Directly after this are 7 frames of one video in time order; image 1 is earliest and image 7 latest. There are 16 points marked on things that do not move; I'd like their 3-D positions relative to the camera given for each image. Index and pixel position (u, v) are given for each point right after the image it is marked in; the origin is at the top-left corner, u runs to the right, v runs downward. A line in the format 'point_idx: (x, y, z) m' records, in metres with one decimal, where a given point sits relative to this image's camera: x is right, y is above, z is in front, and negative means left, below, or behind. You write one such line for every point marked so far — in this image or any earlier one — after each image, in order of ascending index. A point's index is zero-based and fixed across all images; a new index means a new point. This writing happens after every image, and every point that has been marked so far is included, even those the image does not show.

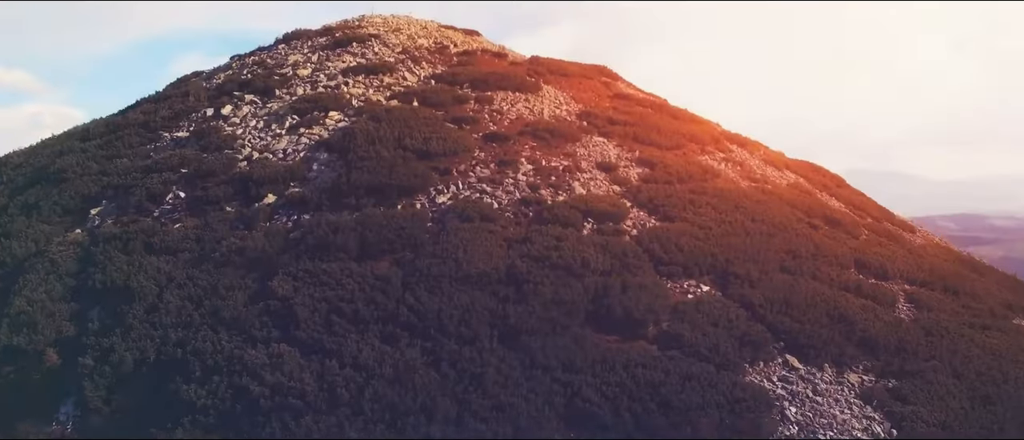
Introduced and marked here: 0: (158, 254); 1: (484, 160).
0: (-6.5, -0.6, +14.9) m
1: (-0.6, +1.3, +17.2) m
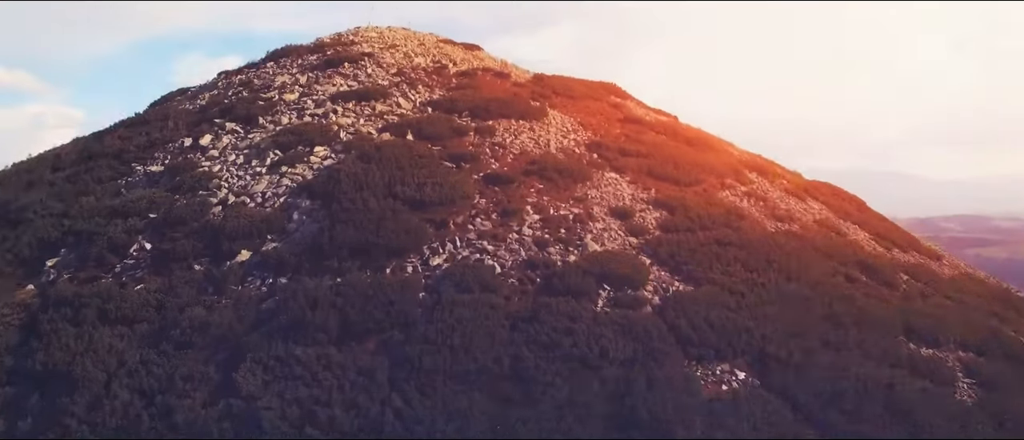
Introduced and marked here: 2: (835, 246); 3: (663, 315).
0: (-6.4, -1.7, +13.1) m
1: (-0.5, +0.2, +15.4) m
2: (+7.4, -0.6, +18.7) m
3: (+2.4, -1.5, +12.8) m
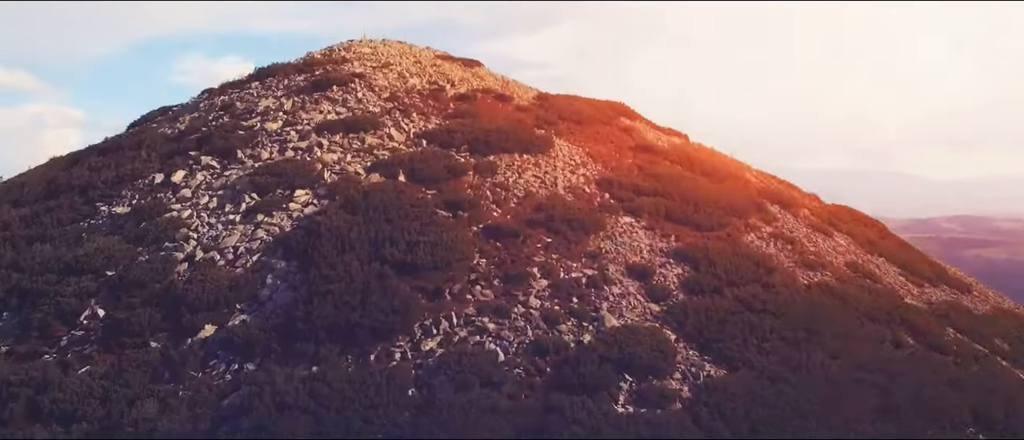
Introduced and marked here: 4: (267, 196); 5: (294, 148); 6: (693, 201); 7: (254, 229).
0: (-6.4, -2.8, +11.1) m
1: (-0.4, -0.9, +13.4) m
2: (+7.5, -1.7, +16.8) m
3: (+2.4, -2.6, +10.8) m
4: (-5.1, +0.5, +17.0) m
5: (-5.2, +1.7, +19.6) m
6: (+4.4, +0.5, +19.6) m
7: (-4.9, -0.2, +15.6) m
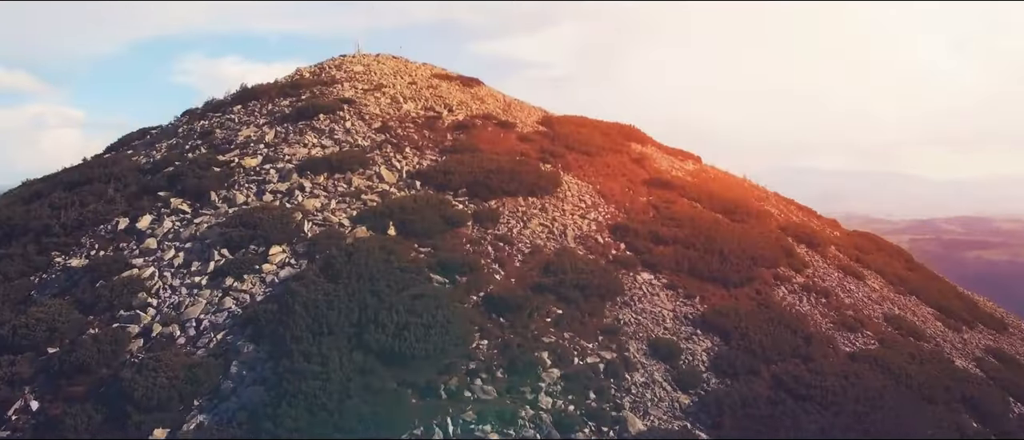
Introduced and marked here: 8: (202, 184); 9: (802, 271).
0: (-6.3, -3.9, +9.1) m
1: (-0.3, -2.0, +11.4) m
2: (+7.6, -2.8, +14.8) m
3: (+2.5, -3.7, +8.8) m
4: (-5.0, -0.6, +15.0) m
5: (-5.2, +0.6, +17.6) m
6: (+4.4, -0.6, +17.6) m
7: (-4.9, -1.3, +13.6) m
8: (-7.0, +0.8, +18.4) m
9: (+6.7, -1.2, +18.9) m
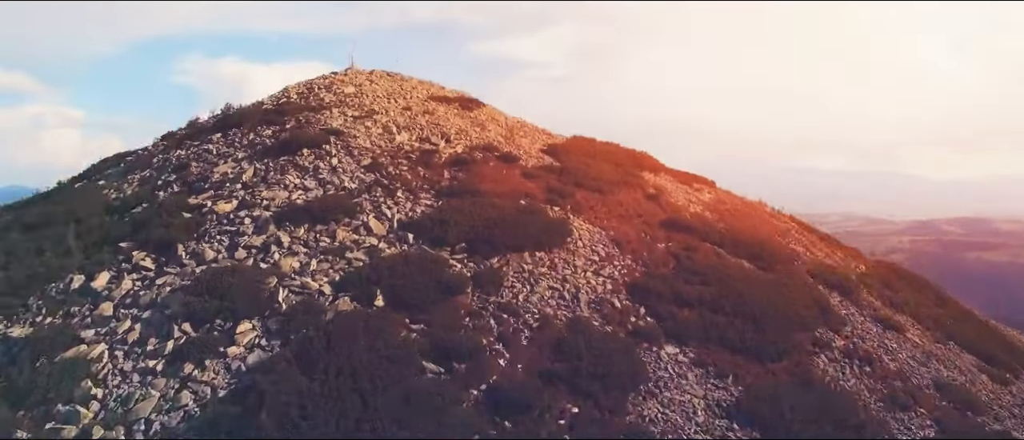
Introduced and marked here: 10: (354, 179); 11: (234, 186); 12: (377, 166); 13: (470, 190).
0: (-6.2, -5.0, +7.1) m
1: (-0.3, -3.1, +9.4) m
2: (+7.7, -3.9, +12.8) m
3: (+2.6, -4.9, +6.8) m
4: (-5.0, -1.7, +13.0) m
5: (-5.1, -0.5, +15.6) m
6: (+4.5, -1.8, +15.6) m
7: (-4.8, -2.4, +11.6) m
8: (-6.9, -0.3, +16.4) m
9: (+6.8, -2.3, +16.8) m
10: (-3.6, +0.9, +18.4) m
11: (-6.4, +0.8, +18.8) m
12: (-3.1, +1.2, +19.0) m
13: (-0.9, +0.7, +18.3) m
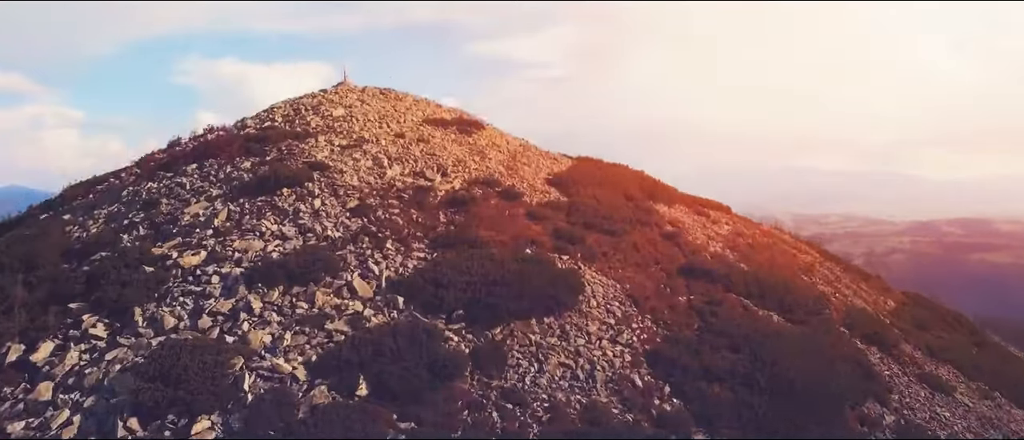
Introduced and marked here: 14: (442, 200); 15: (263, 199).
0: (-6.1, -6.0, +5.1) m
1: (-0.2, -4.1, +7.4) m
2: (+7.8, -4.9, +10.8) m
3: (+2.7, -5.9, +4.8) m
4: (-4.9, -2.8, +11.0) m
5: (-5.0, -1.5, +13.6) m
6: (+4.6, -2.8, +13.6) m
7: (-4.7, -3.4, +9.6) m
8: (-6.8, -1.3, +14.4) m
9: (+6.9, -3.3, +14.8) m
10: (-3.5, -0.1, +16.4) m
11: (-6.3, -0.3, +16.8) m
12: (-3.1, +0.2, +17.0) m
13: (-0.9, -0.4, +16.3) m
14: (-1.6, +0.4, +18.4) m
15: (-5.5, +0.4, +17.9) m
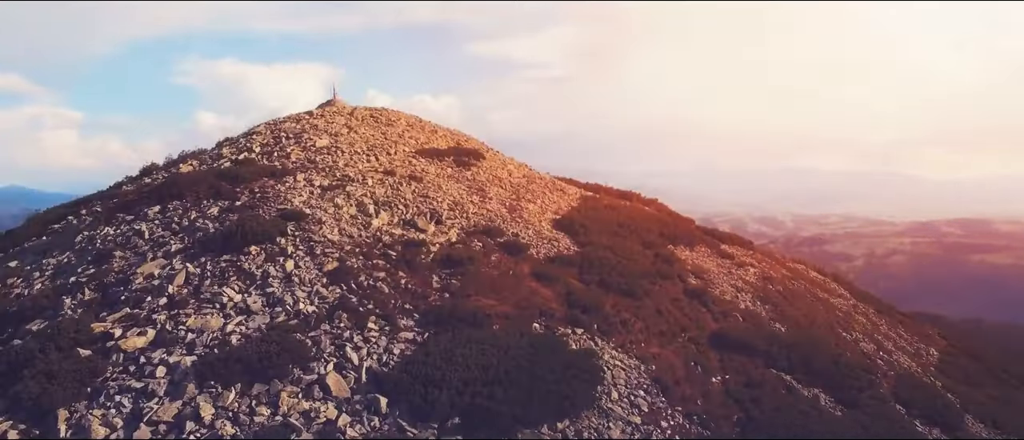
0: (-6.0, -7.2, +2.7) m
1: (-0.1, -5.3, +5.0) m
2: (+7.8, -6.1, +8.4) m
3: (+2.8, -7.1, +2.4) m
4: (-4.8, -3.9, +8.5) m
5: (-4.9, -2.7, +11.1) m
6: (+4.7, -4.0, +11.2) m
7: (-4.6, -4.6, +7.1) m
8: (-6.7, -2.5, +12.0) m
9: (+7.0, -4.5, +12.4) m
10: (-3.4, -1.3, +14.0) m
11: (-6.2, -1.4, +14.3) m
12: (-3.0, -1.0, +14.6) m
13: (-0.8, -1.6, +13.8) m
14: (-1.5, -0.7, +16.0) m
15: (-5.4, -0.7, +15.4) m
